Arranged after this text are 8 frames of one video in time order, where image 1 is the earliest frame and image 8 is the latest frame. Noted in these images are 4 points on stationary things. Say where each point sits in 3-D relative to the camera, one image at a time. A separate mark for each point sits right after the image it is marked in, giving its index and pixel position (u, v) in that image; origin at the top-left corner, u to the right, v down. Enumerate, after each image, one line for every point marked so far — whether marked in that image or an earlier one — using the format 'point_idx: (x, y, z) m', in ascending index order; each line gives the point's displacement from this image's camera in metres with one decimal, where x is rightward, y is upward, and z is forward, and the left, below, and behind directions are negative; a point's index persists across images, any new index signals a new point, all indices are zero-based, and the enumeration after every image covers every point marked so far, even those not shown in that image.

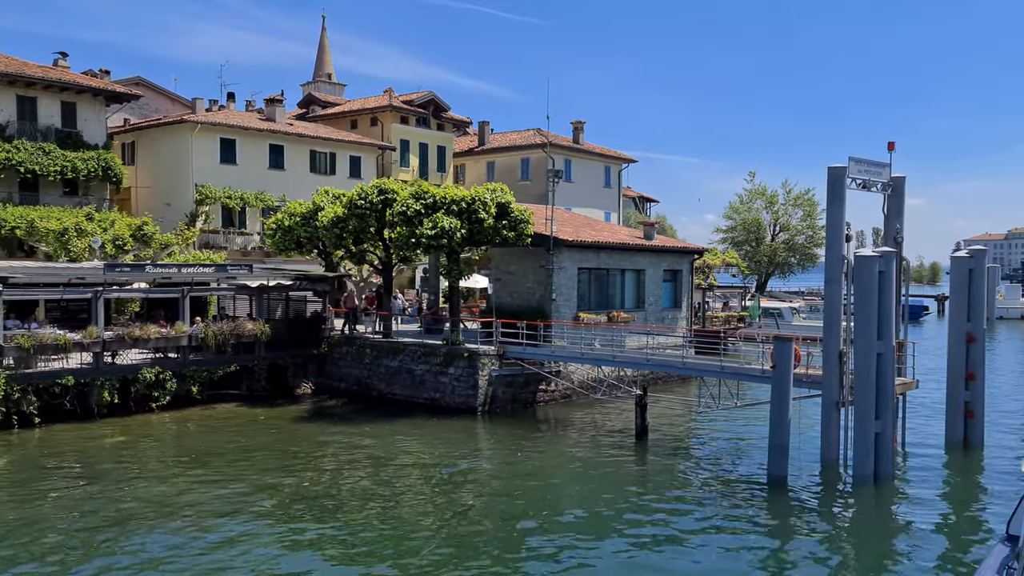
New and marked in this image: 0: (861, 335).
0: (+7.0, -0.9, +17.8) m
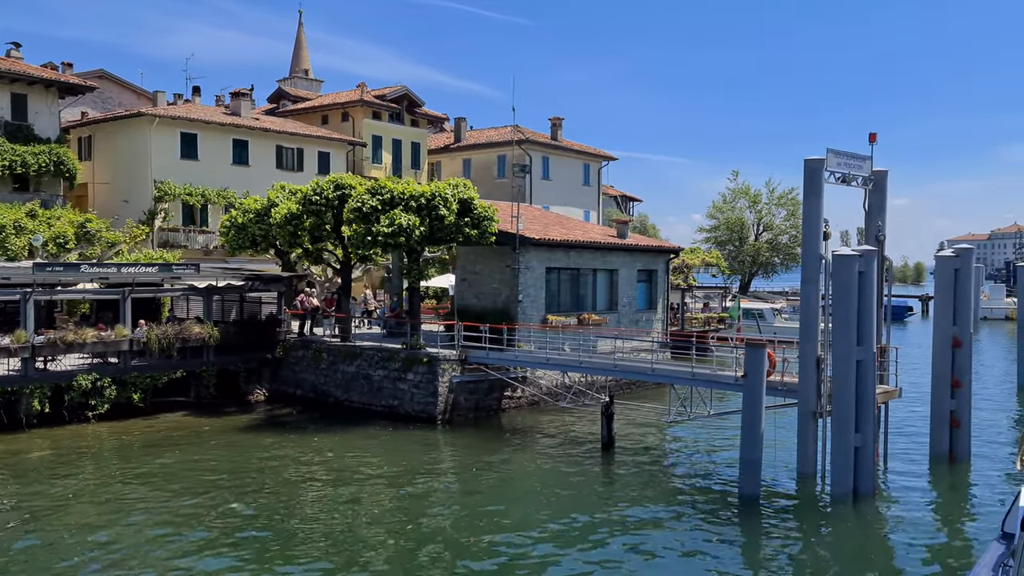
0: (+6.0, -0.9, +16.4) m
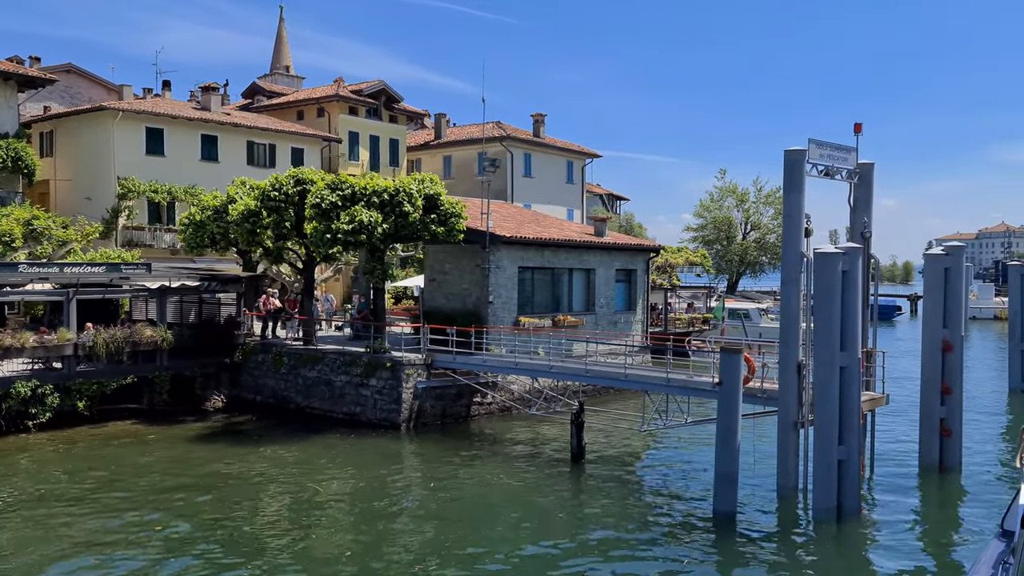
0: (+5.3, -0.9, +15.2) m
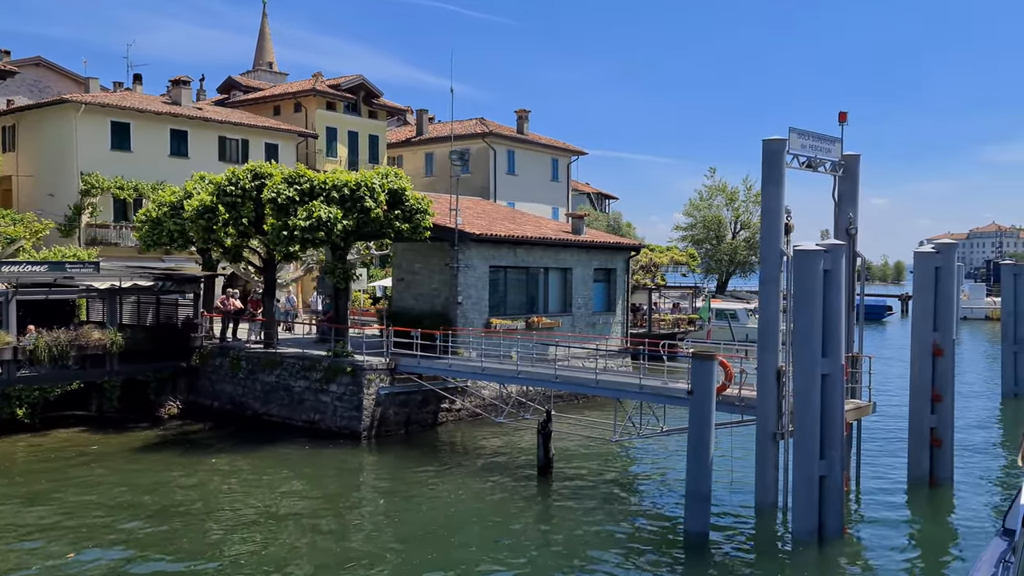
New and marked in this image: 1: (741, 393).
0: (+4.6, -0.9, +14.0) m
1: (+4.2, -1.9, +16.5) m
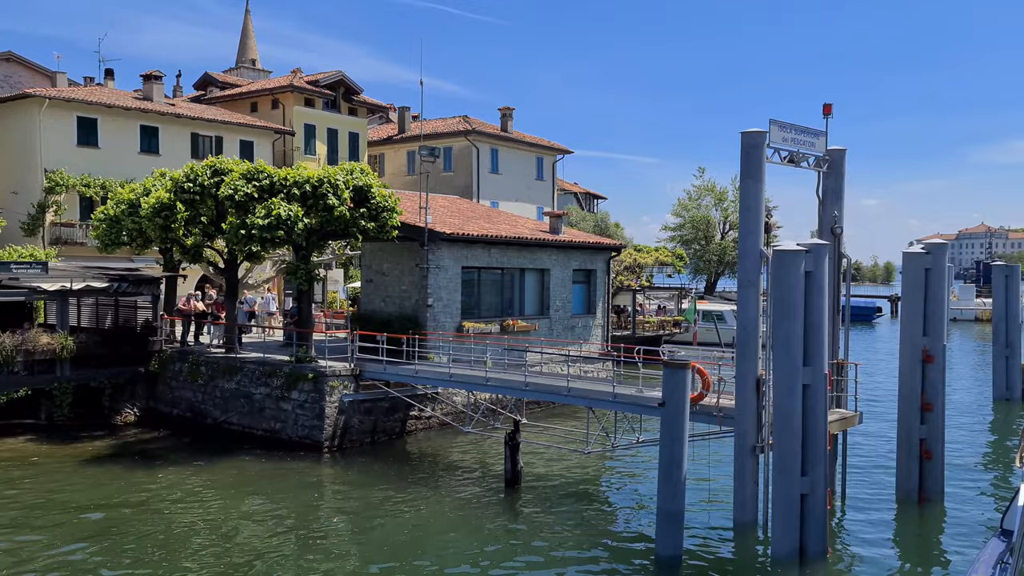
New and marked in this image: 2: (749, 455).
0: (+3.9, -1.0, +13.0) m
1: (+3.6, -2.0, +15.5) m
2: (+3.8, -2.6, +14.1) m
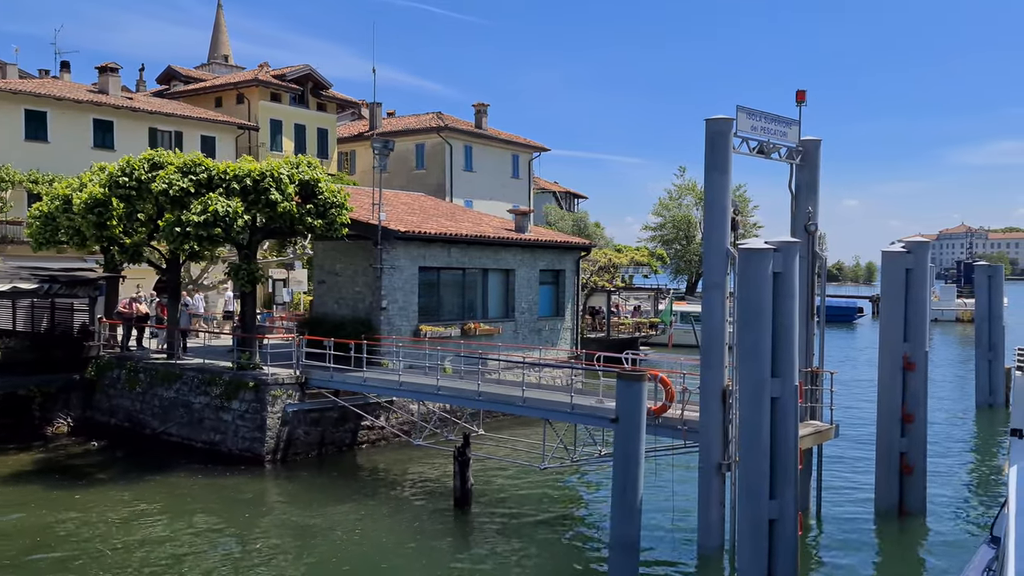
0: (+3.1, -1.0, +11.7) m
1: (+2.7, -2.0, +14.2) m
2: (+2.9, -2.7, +12.8) m
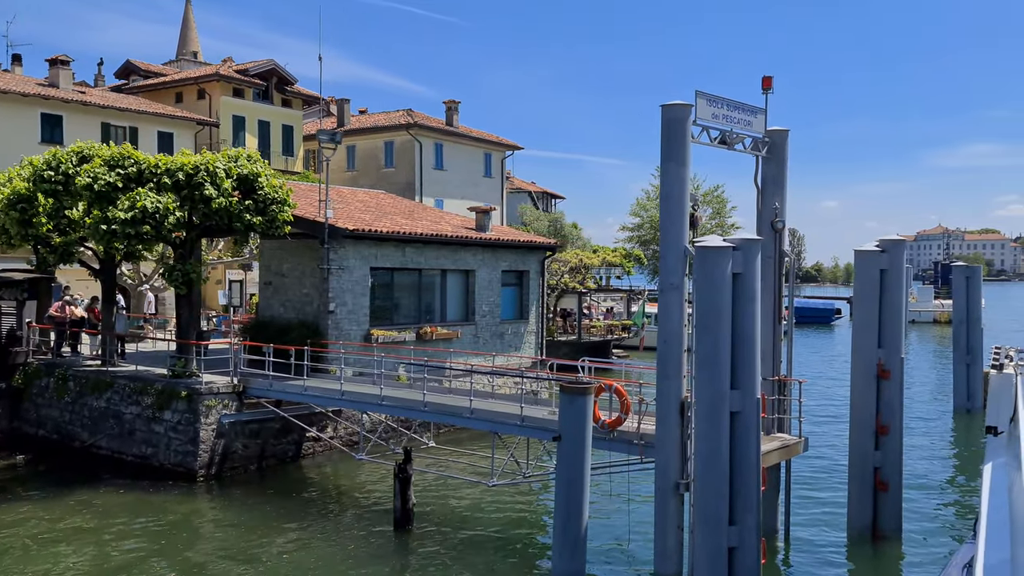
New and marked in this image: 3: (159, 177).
0: (+2.3, -1.1, +10.6) m
1: (+1.9, -2.0, +13.0) m
2: (+2.1, -2.7, +11.7) m
3: (-7.3, +2.3, +18.4) m
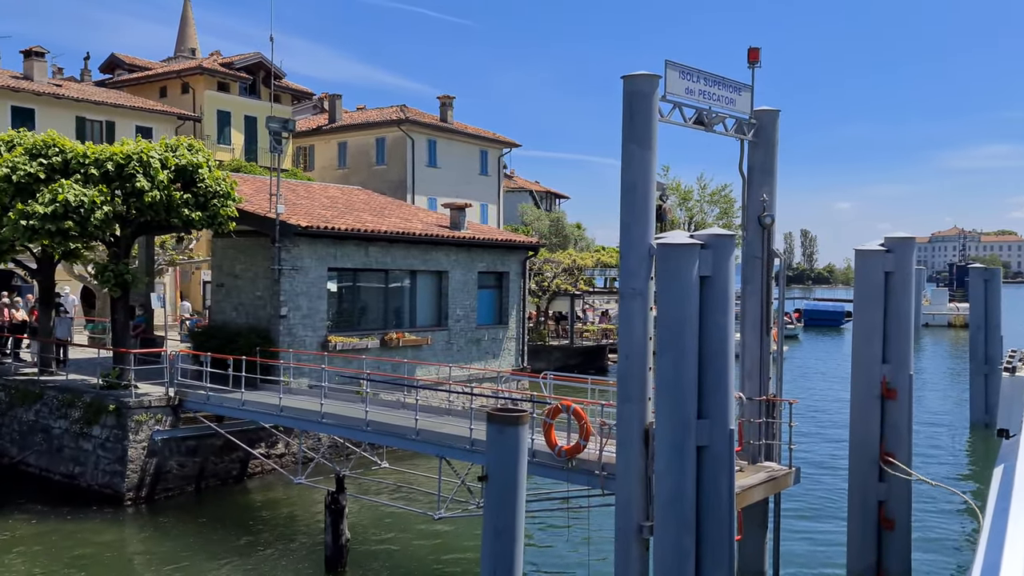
0: (+1.5, -1.1, +8.7) m
1: (+1.1, -2.1, +11.2) m
2: (+1.3, -2.8, +9.8) m
3: (-7.9, +2.2, +16.7) m
